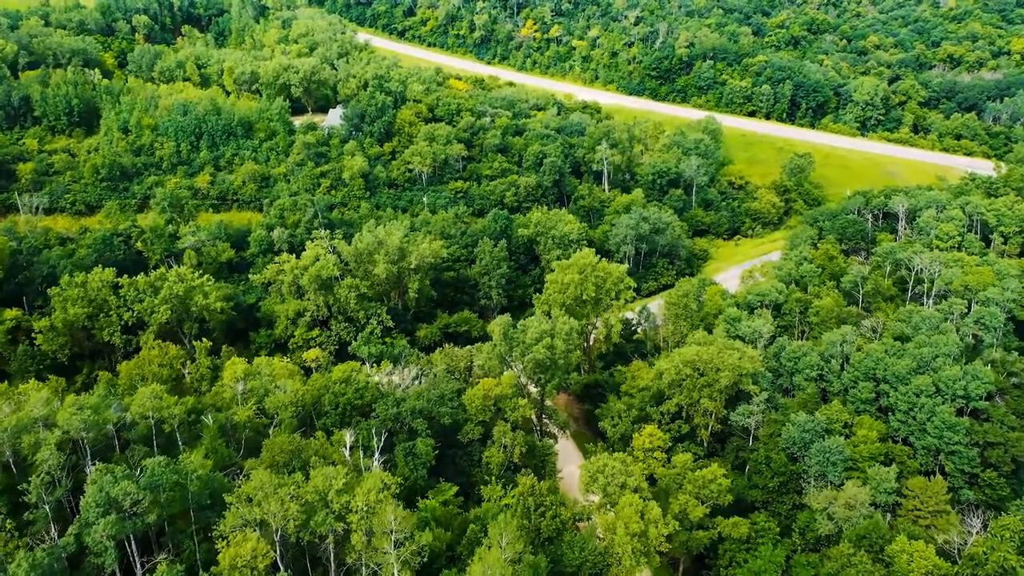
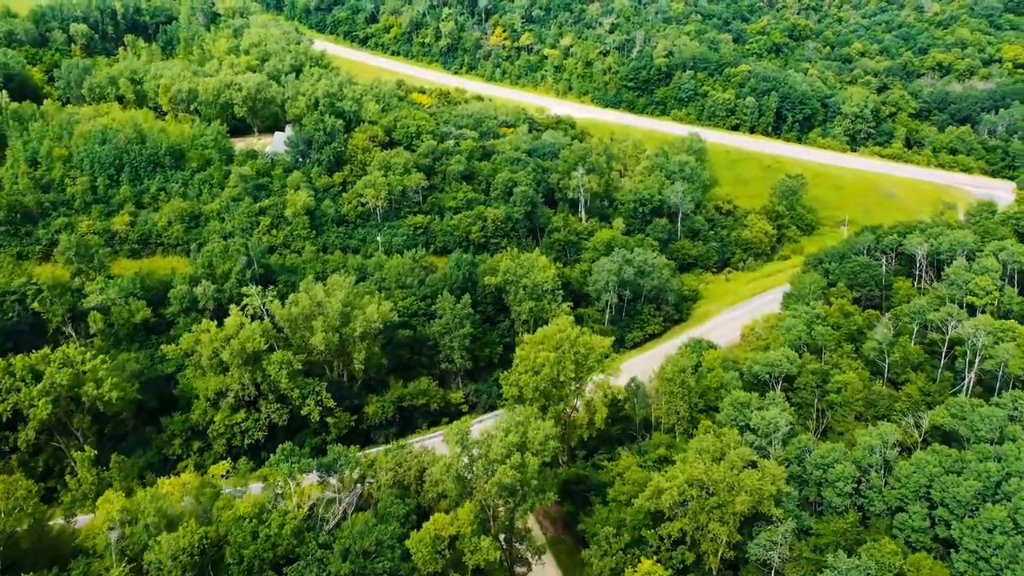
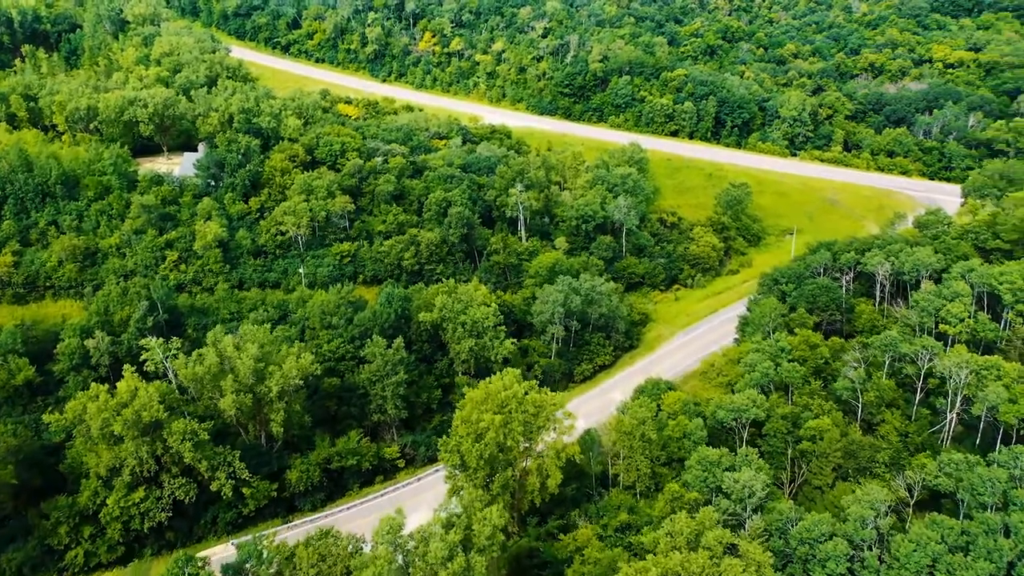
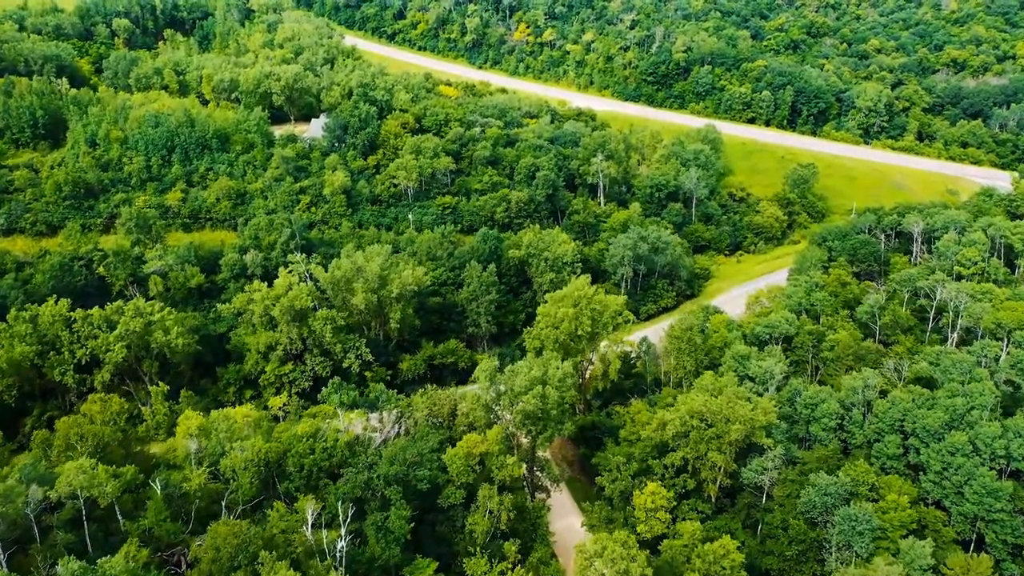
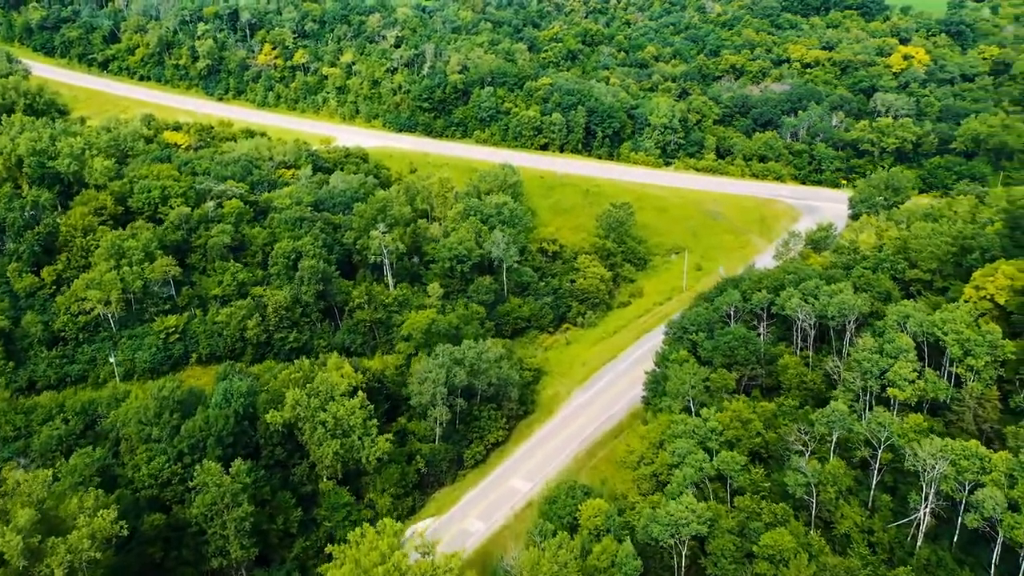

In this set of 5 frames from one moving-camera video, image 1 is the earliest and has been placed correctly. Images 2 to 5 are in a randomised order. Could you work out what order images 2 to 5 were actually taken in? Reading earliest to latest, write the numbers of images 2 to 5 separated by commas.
4, 2, 3, 5
